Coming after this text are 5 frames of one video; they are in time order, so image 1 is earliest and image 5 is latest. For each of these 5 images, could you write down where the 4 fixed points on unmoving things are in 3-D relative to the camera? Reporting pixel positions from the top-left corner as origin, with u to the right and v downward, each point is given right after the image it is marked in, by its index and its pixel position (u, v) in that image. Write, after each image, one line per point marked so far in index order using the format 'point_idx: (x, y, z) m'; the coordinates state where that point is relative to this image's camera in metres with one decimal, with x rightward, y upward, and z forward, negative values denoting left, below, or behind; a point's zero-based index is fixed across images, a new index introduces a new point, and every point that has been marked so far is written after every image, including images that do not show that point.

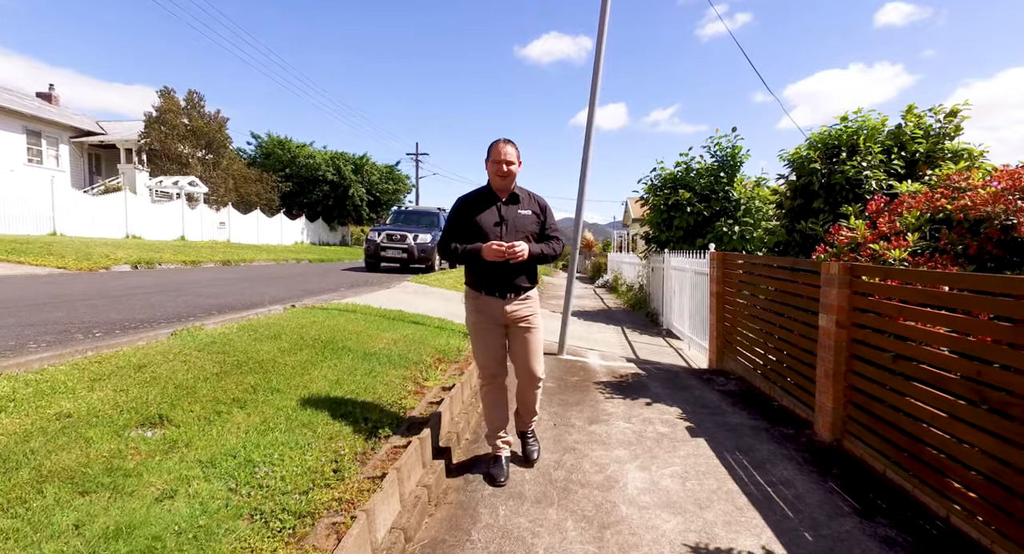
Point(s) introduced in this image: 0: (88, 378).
0: (-2.4, -0.6, +2.9) m
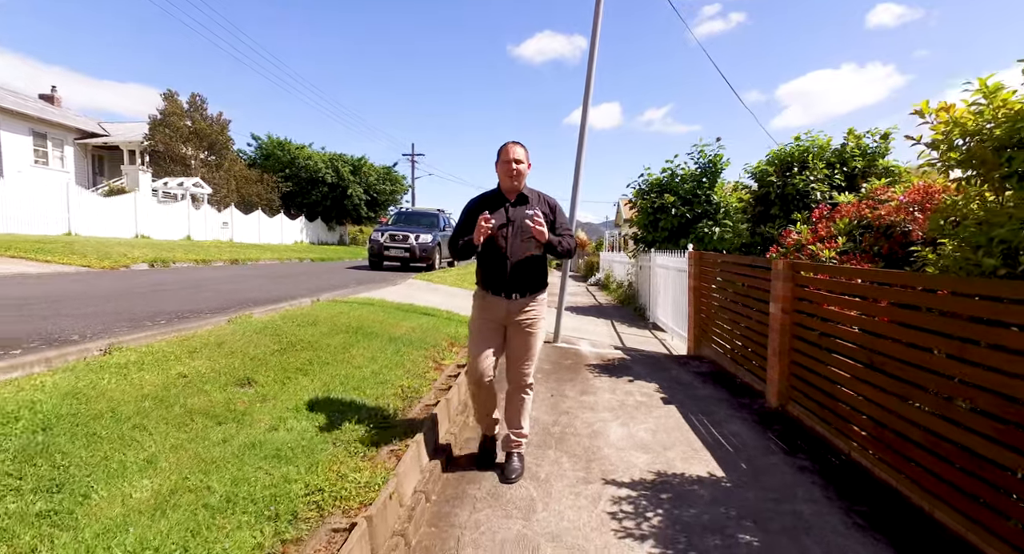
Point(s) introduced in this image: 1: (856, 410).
0: (-2.4, -0.5, +3.7) m
1: (+2.3, -0.9, +3.4) m
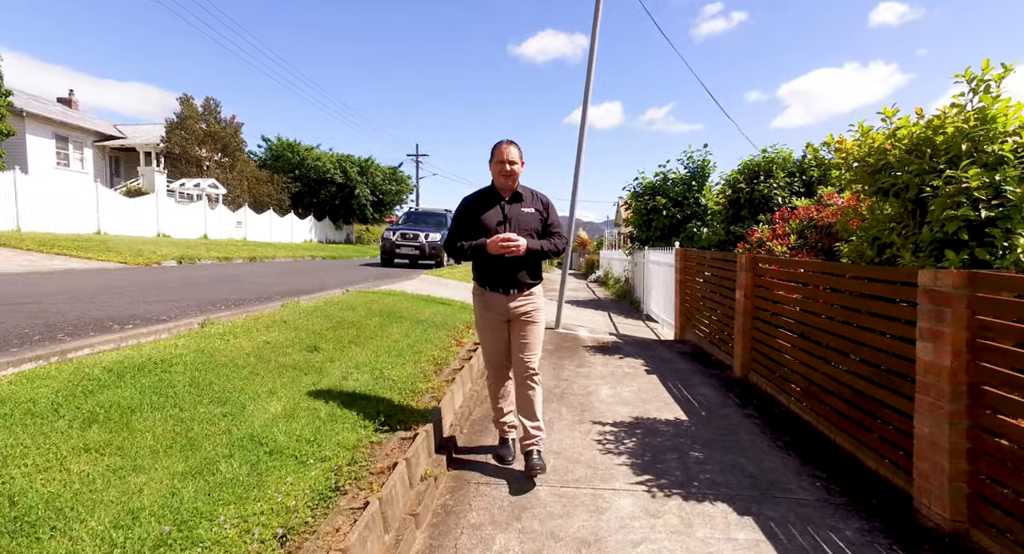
0: (-2.3, -0.4, +4.6) m
1: (+2.4, -0.8, +4.3) m
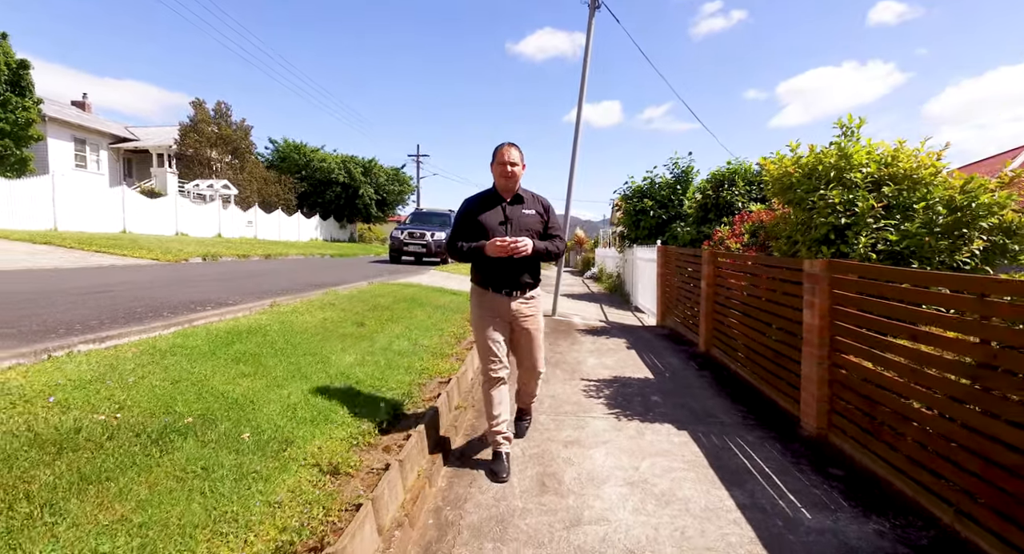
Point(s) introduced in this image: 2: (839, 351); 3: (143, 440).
0: (-2.2, -0.3, +5.7) m
1: (+2.5, -0.7, +5.5) m
2: (+2.3, -0.5, +3.5) m
3: (-1.6, -0.7, +2.2) m
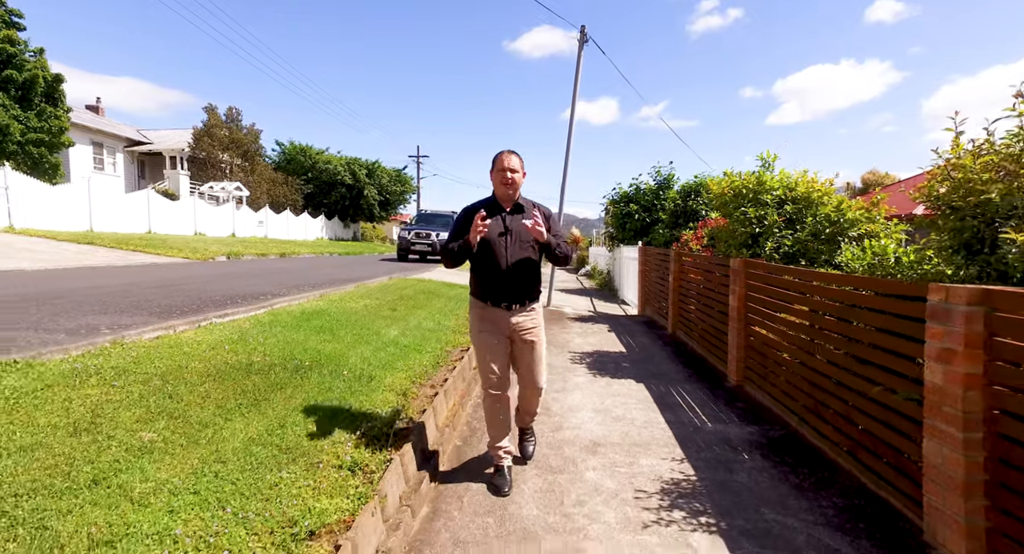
0: (-2.2, -0.3, +7.1) m
1: (+2.5, -0.7, +6.9) m
2: (+2.3, -0.5, +4.8) m
3: (-1.6, -0.7, +3.6) m
